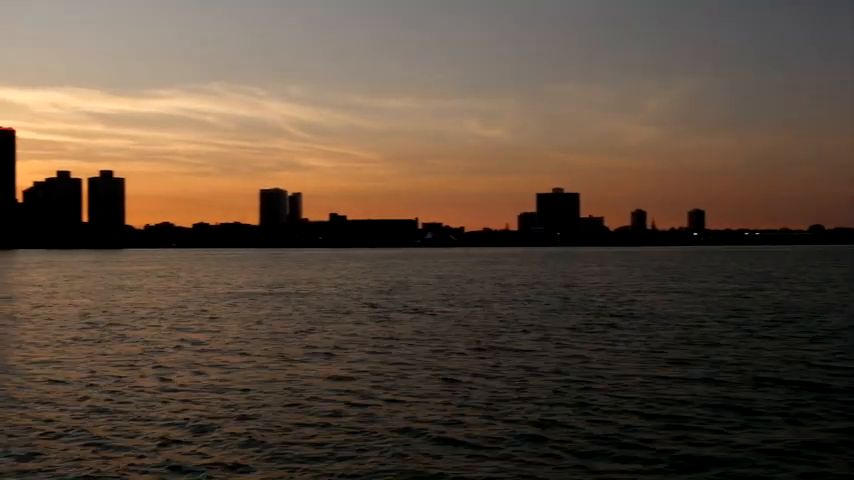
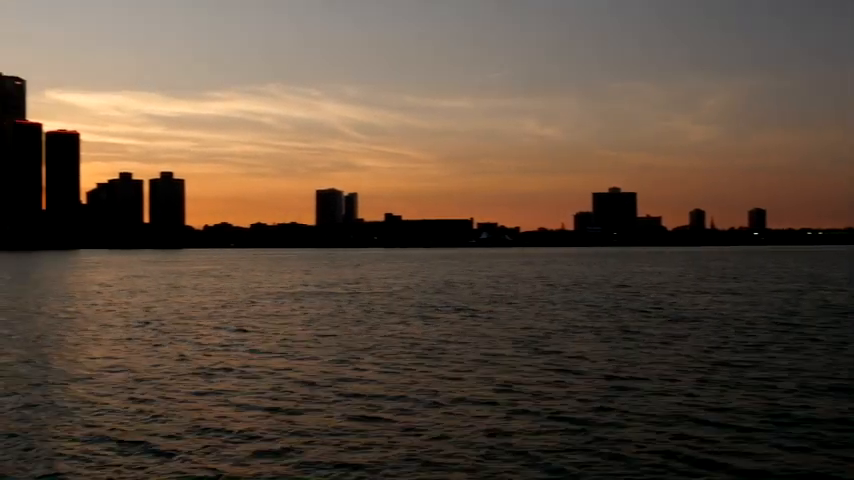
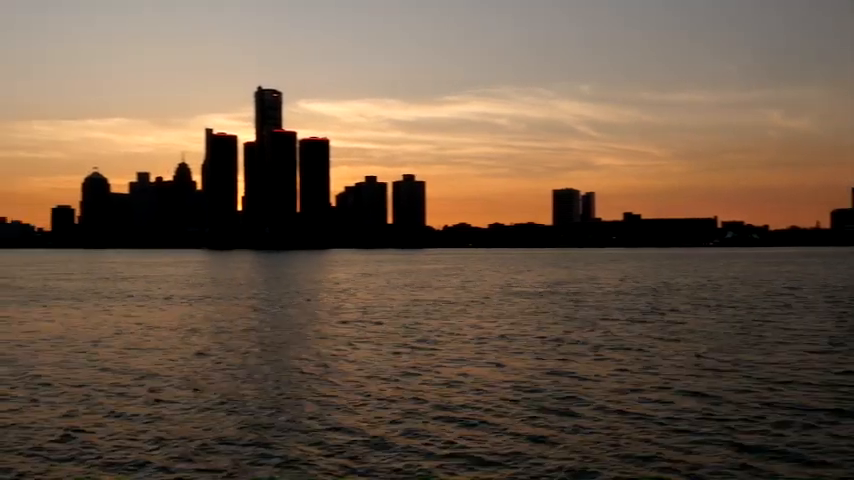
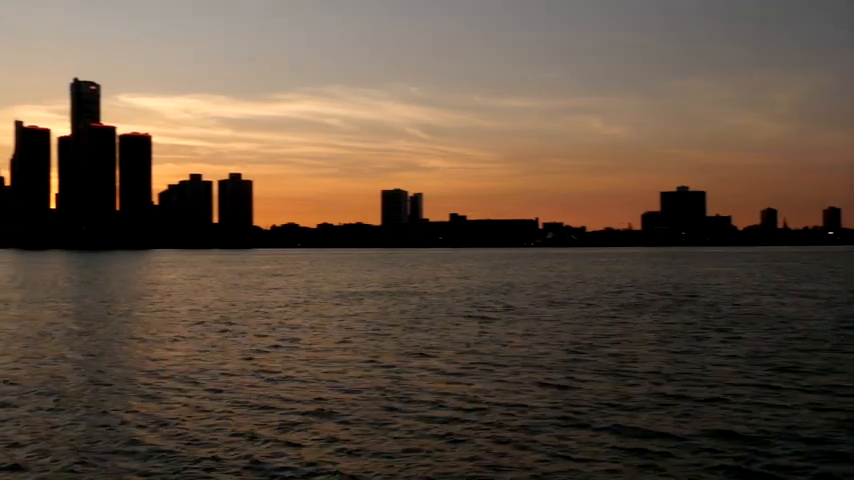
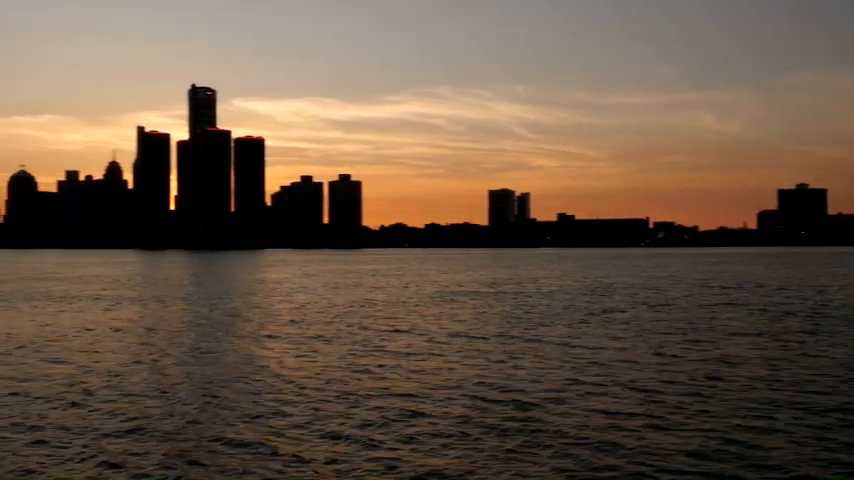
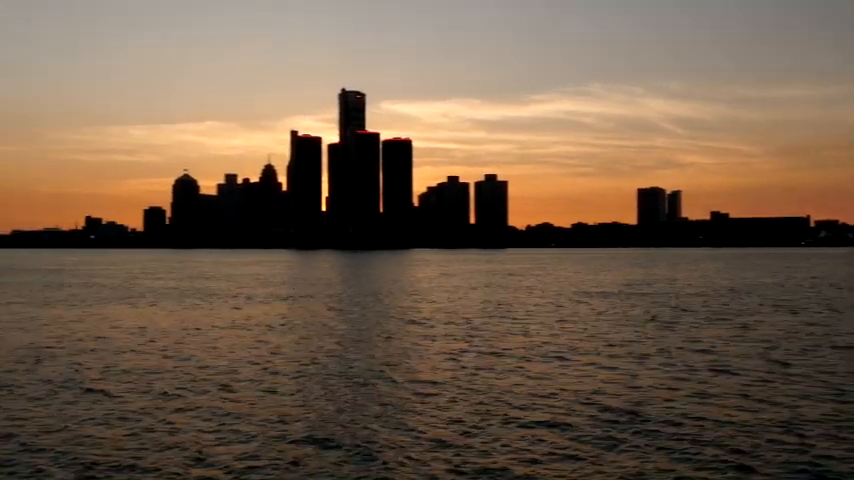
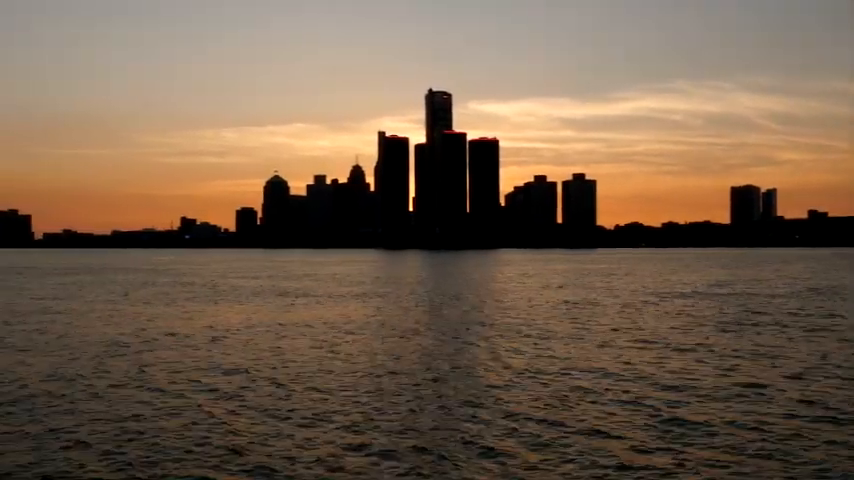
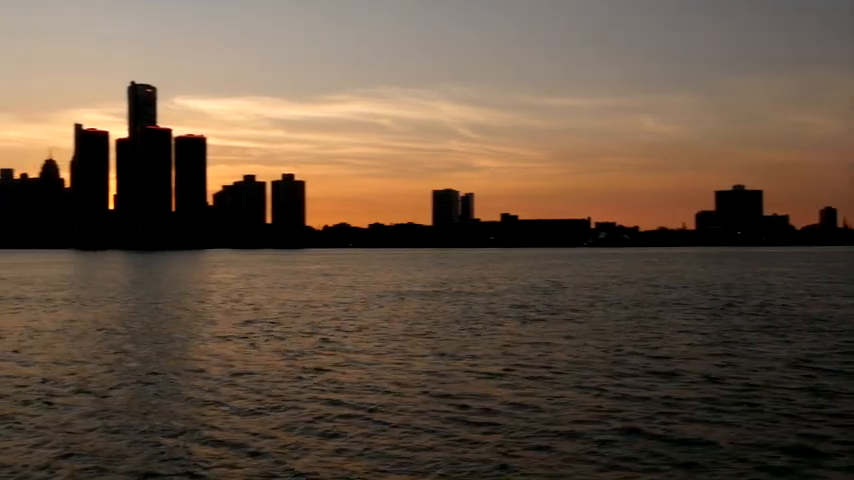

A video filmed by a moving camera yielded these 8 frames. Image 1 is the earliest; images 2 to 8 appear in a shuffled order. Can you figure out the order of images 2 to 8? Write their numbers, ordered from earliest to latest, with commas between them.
2, 4, 8, 5, 3, 6, 7
